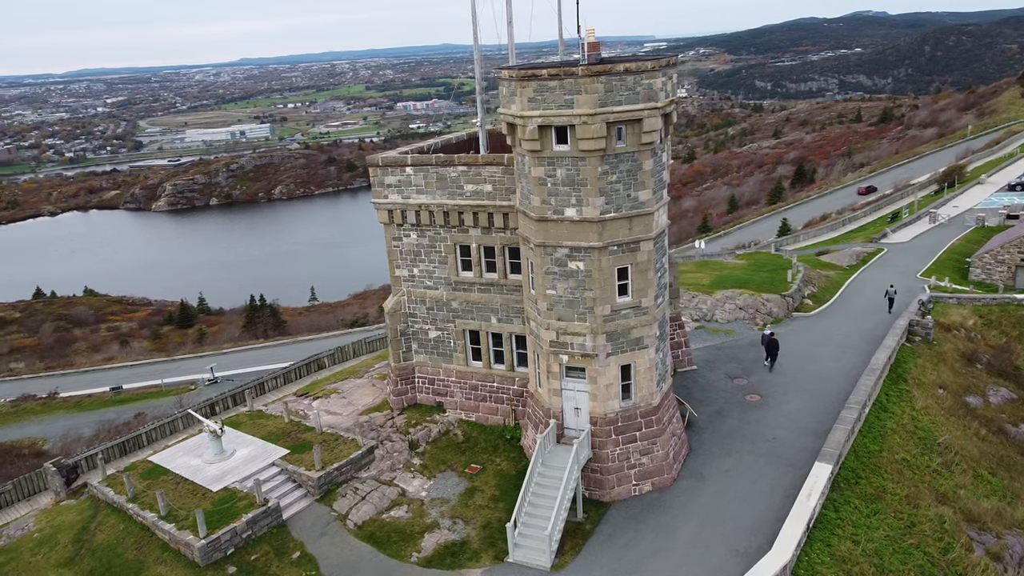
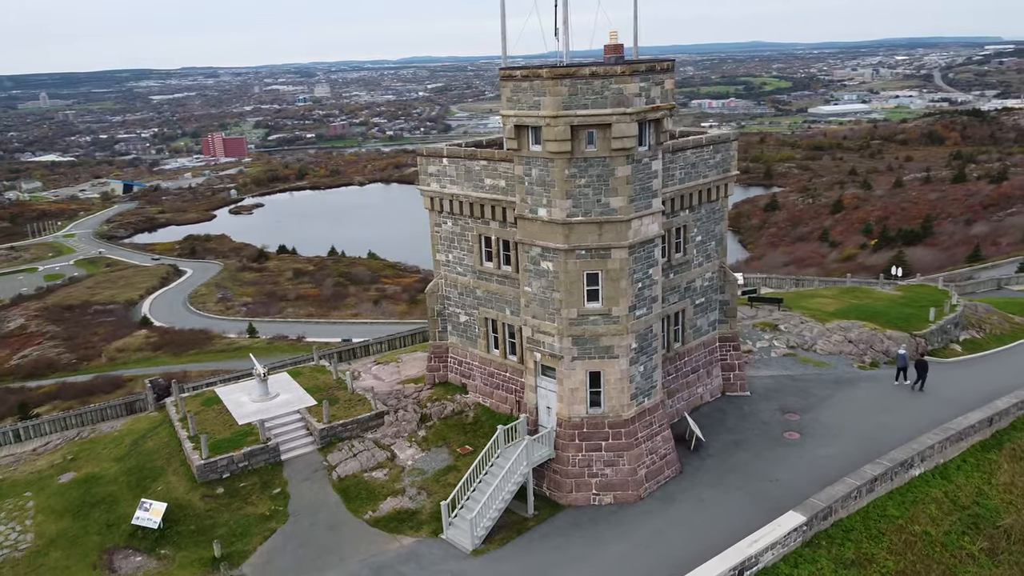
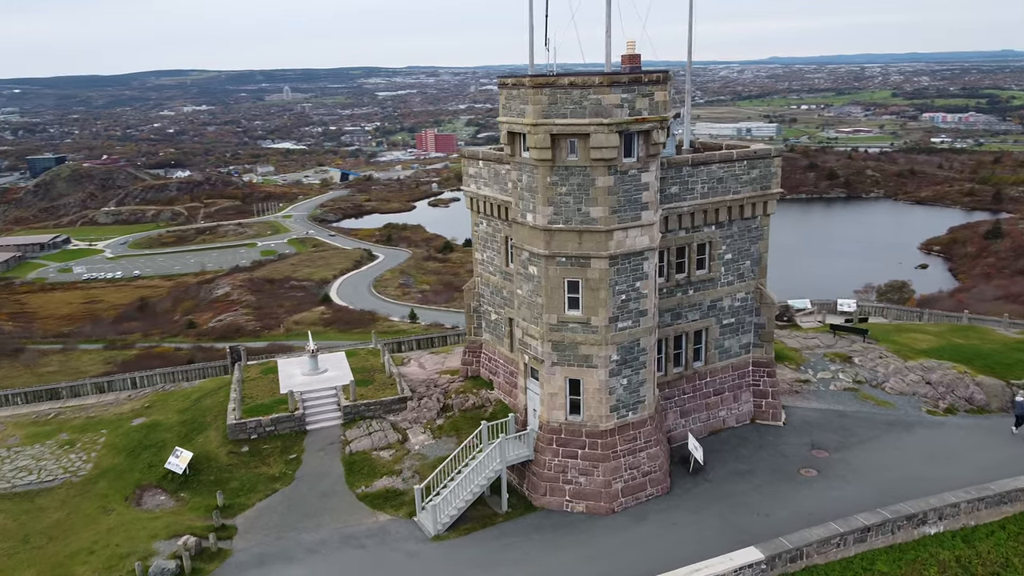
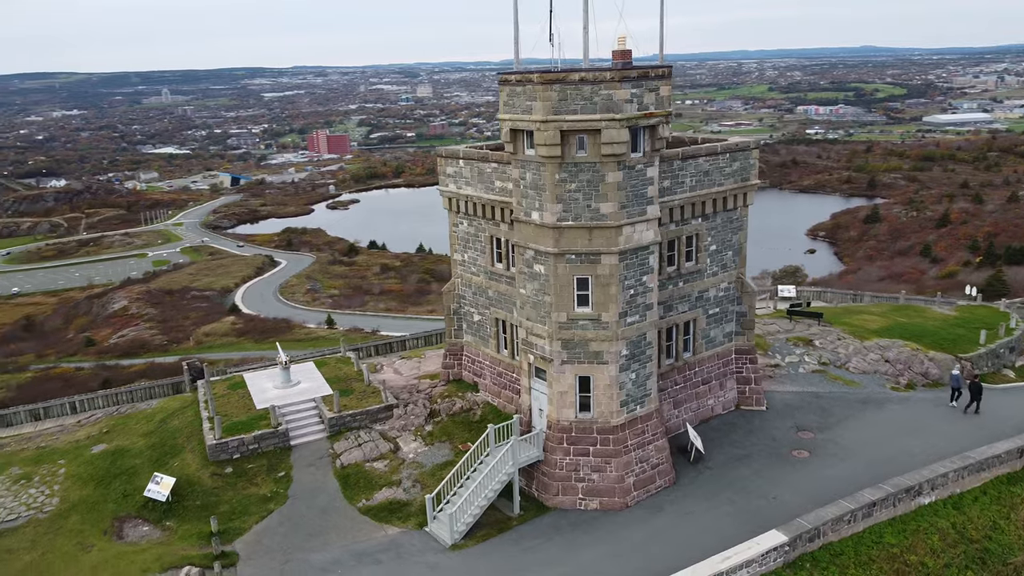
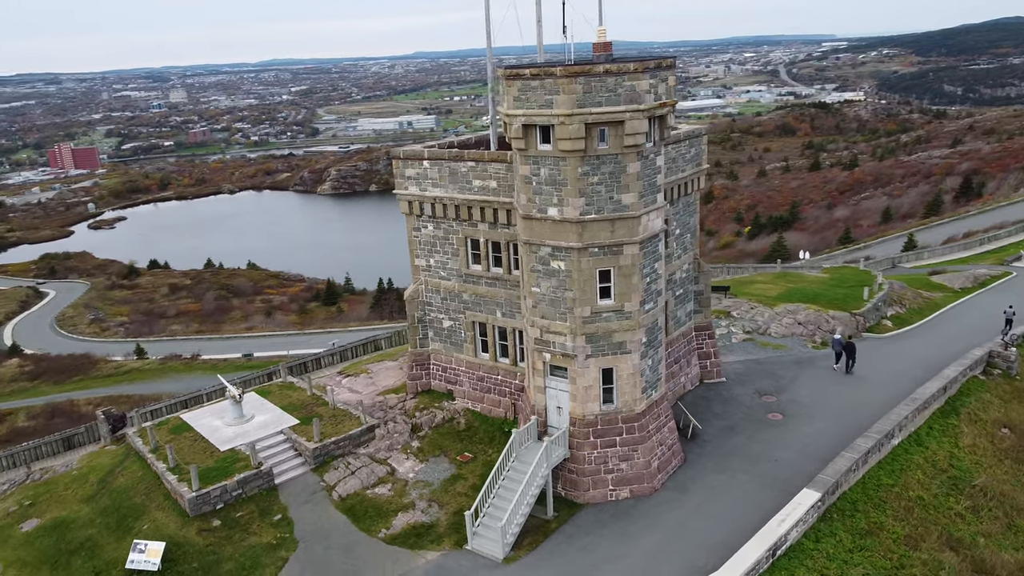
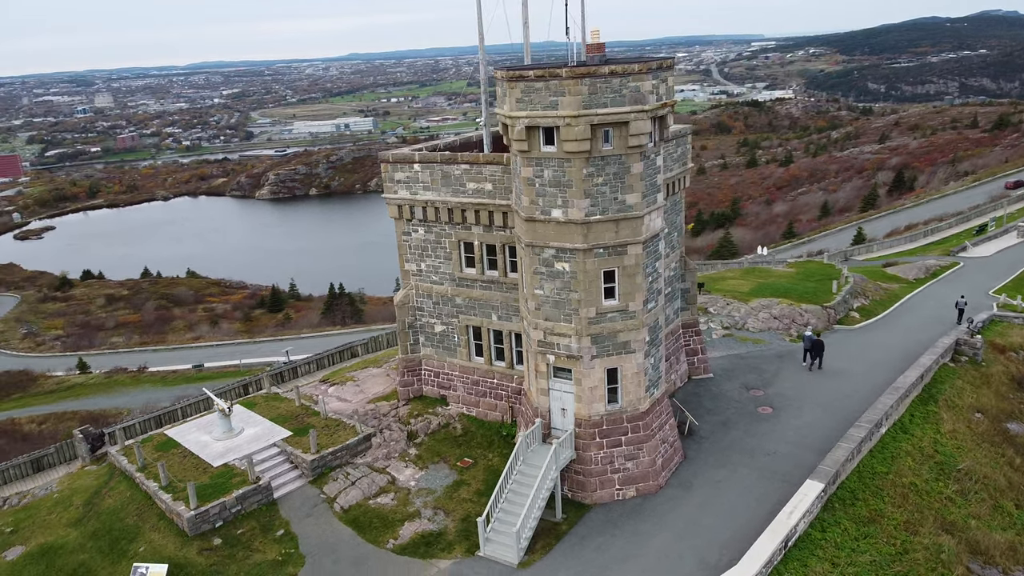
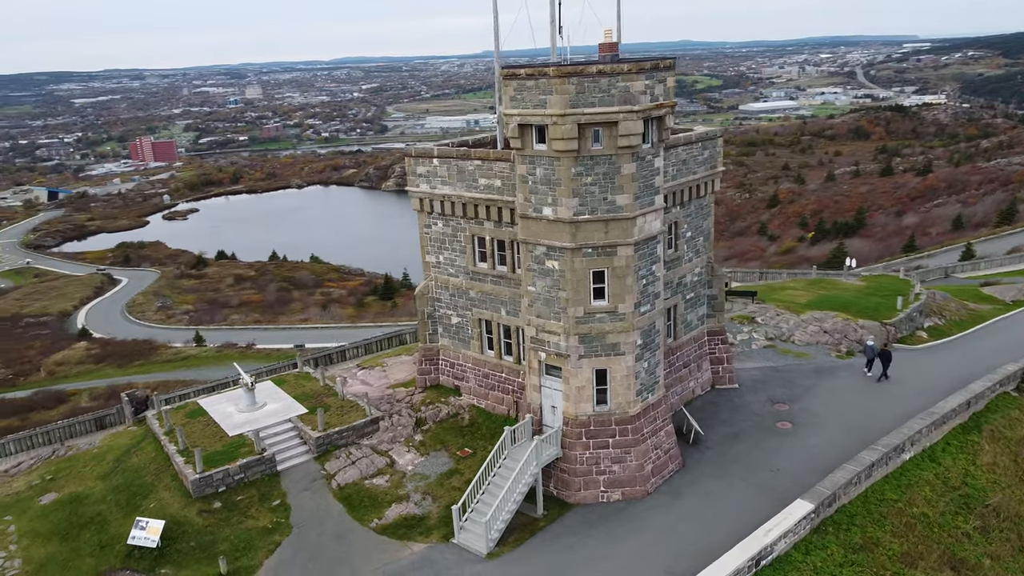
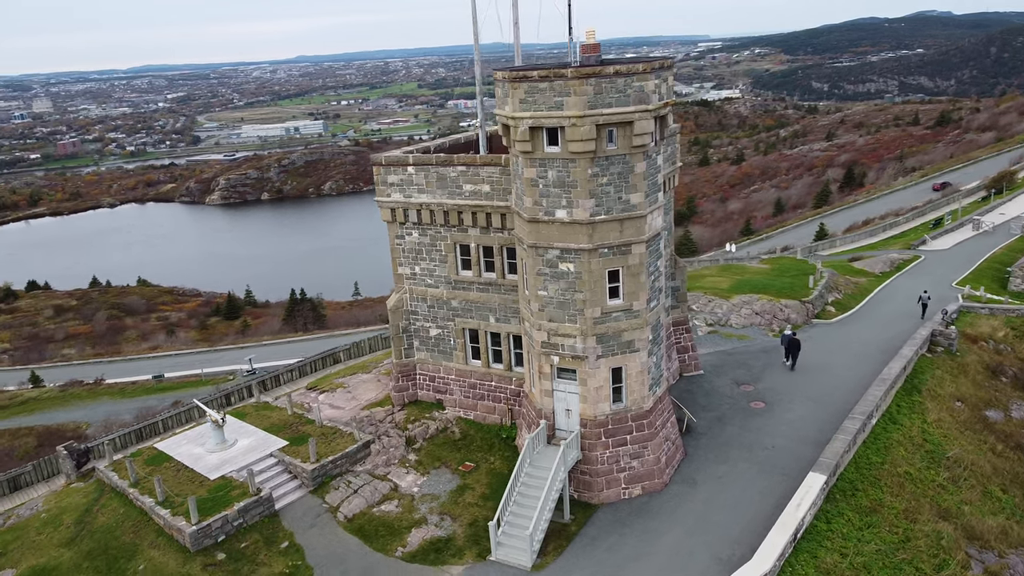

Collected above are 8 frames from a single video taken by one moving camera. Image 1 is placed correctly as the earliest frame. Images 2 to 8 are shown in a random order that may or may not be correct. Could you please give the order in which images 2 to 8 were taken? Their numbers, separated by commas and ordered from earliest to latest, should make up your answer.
8, 6, 5, 7, 2, 4, 3
